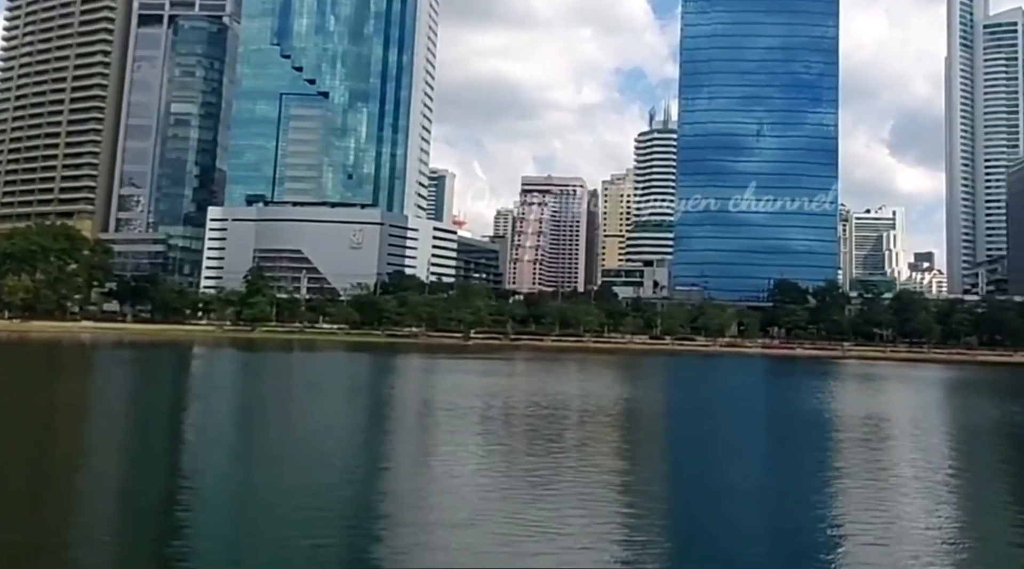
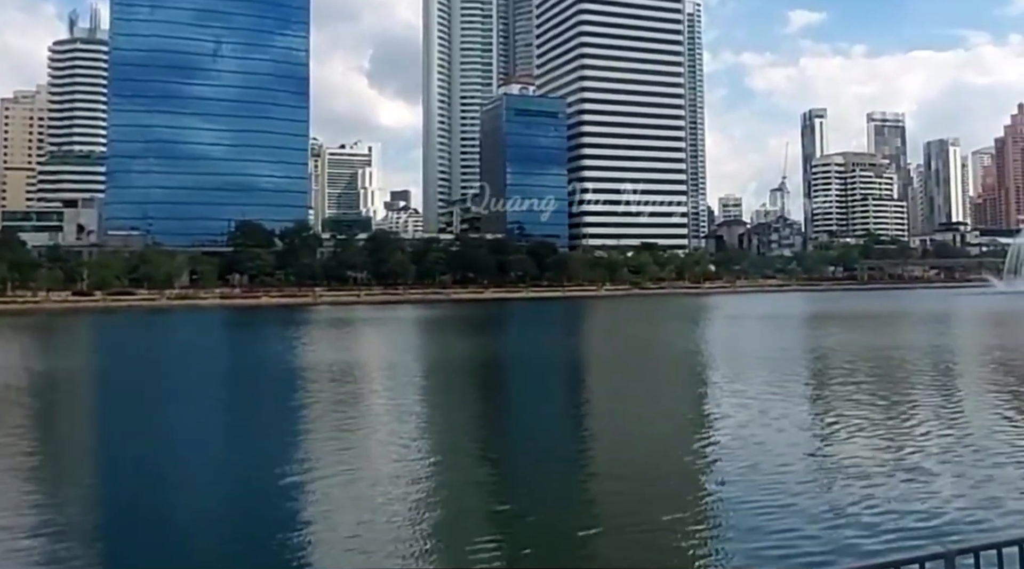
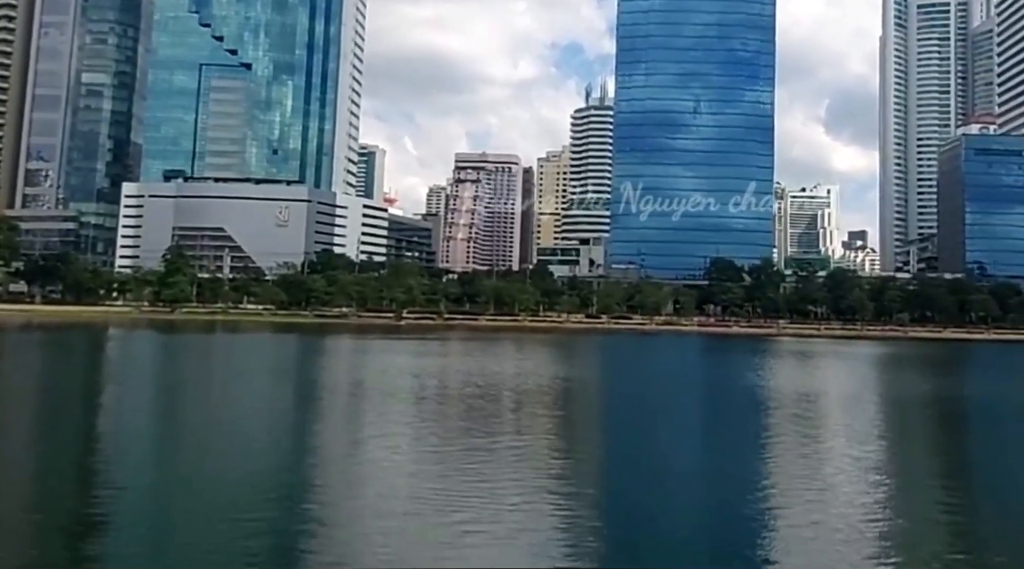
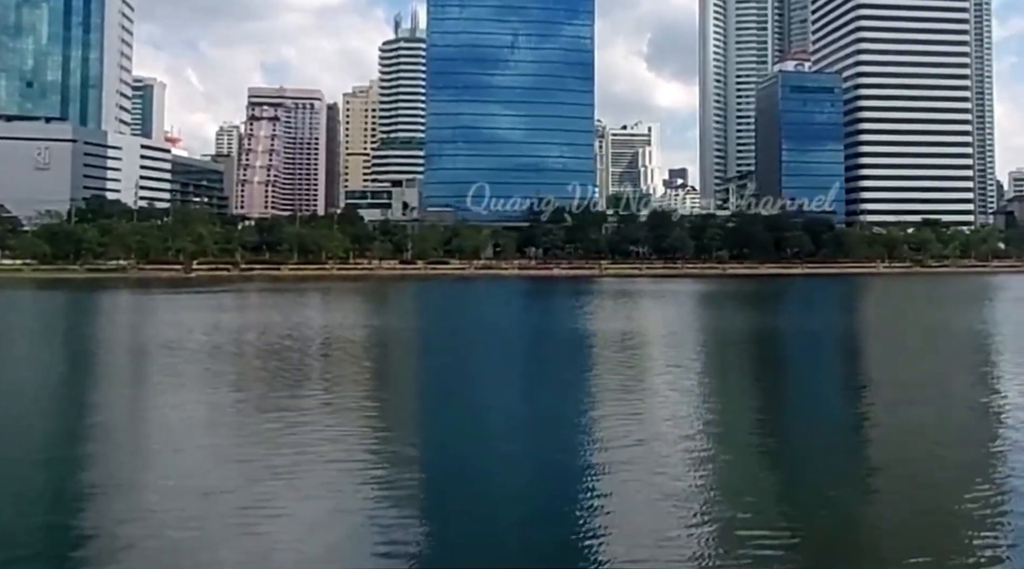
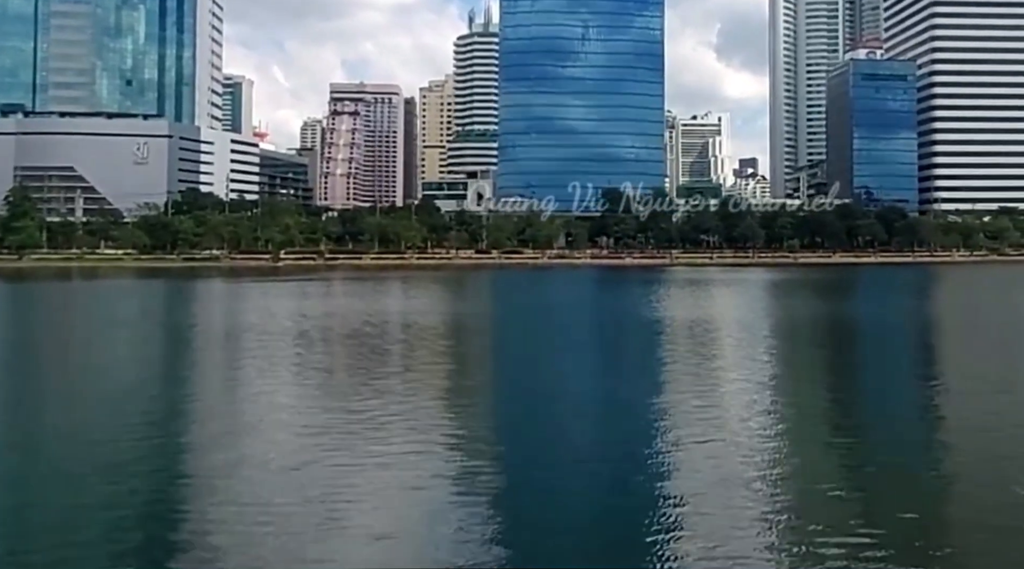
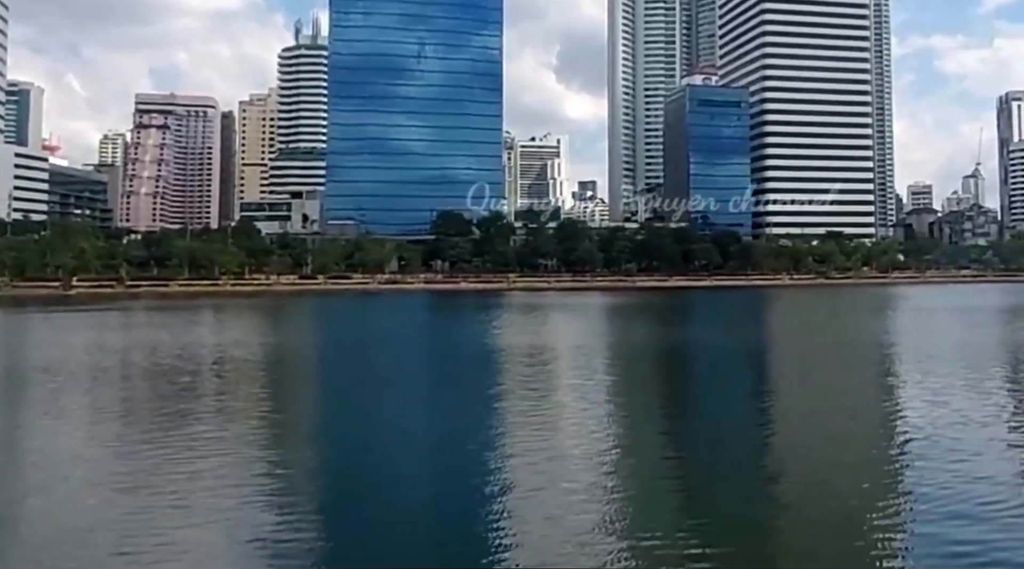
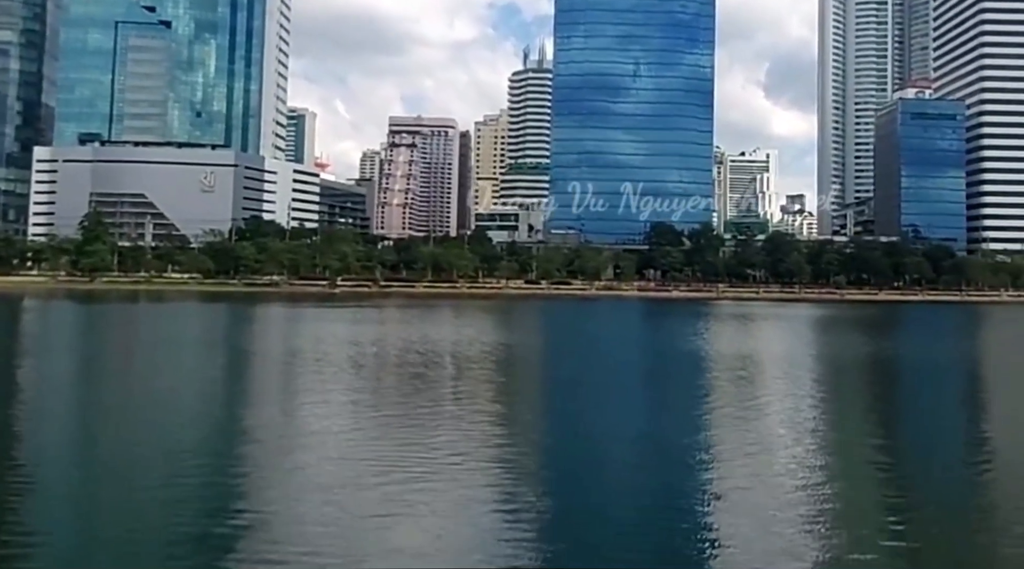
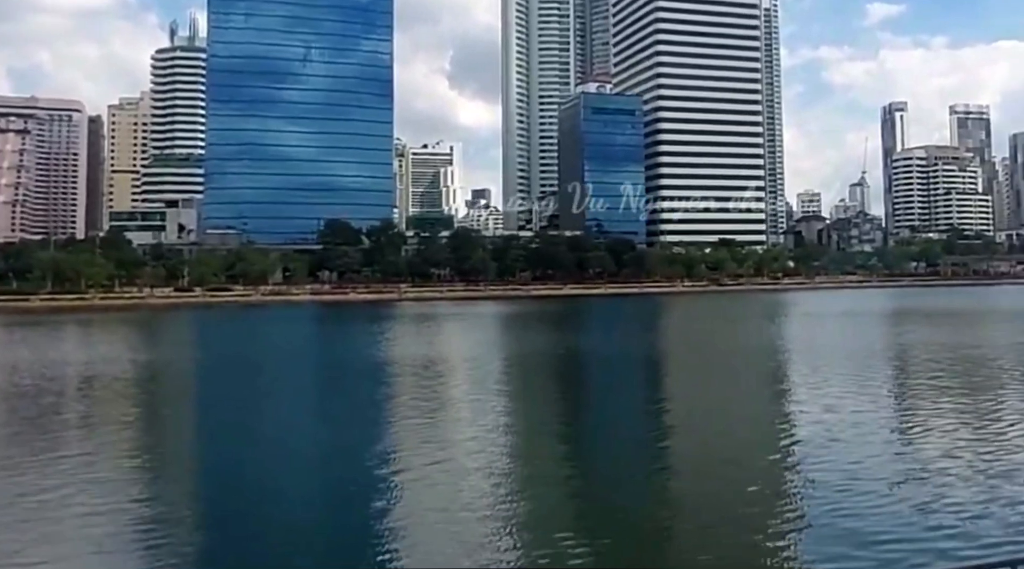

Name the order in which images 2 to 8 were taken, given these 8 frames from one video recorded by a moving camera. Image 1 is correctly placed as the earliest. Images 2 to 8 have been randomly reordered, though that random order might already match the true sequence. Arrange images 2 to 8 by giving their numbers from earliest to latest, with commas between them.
3, 7, 5, 4, 6, 8, 2
